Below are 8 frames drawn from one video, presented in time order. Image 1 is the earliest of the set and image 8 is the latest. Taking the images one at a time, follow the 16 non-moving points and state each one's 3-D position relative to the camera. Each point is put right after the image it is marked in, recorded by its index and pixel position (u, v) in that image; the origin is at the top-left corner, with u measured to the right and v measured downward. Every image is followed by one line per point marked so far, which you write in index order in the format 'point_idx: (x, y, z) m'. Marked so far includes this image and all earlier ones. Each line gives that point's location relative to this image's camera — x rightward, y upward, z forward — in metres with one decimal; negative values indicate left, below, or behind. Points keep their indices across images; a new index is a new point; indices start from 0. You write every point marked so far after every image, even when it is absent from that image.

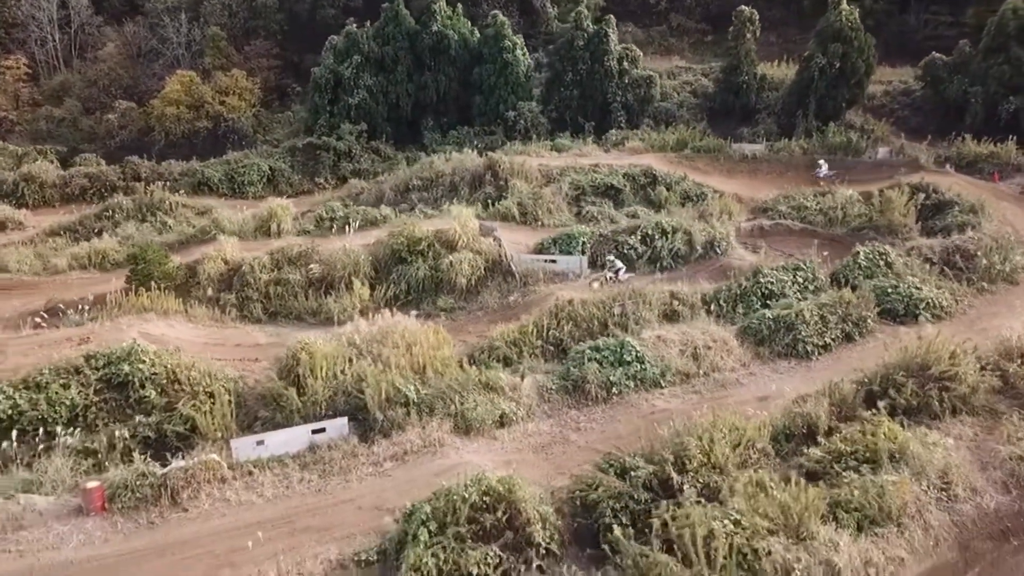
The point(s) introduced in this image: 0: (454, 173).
0: (-1.5, +2.9, +19.6) m
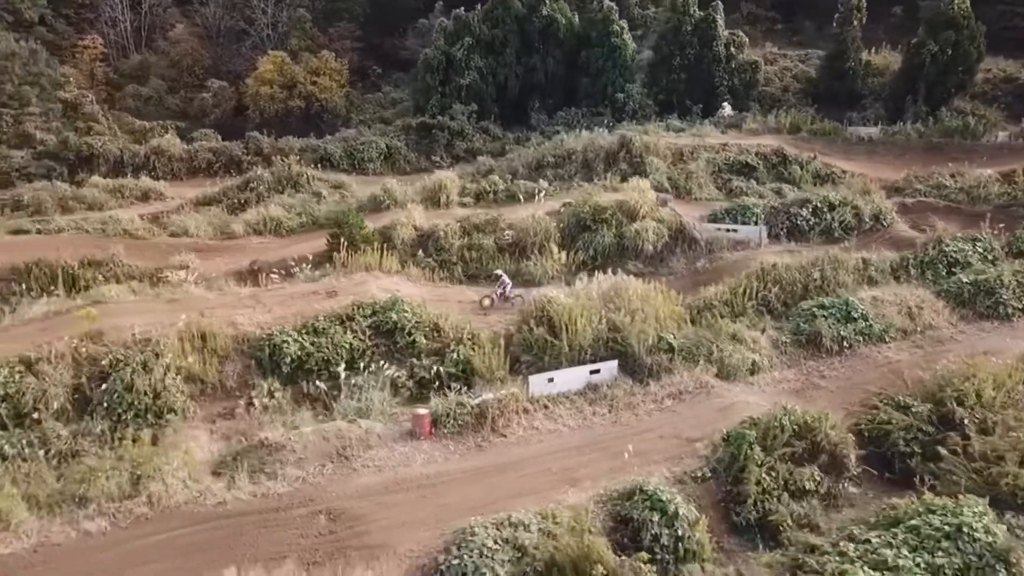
0: (+1.9, +3.5, +20.5) m
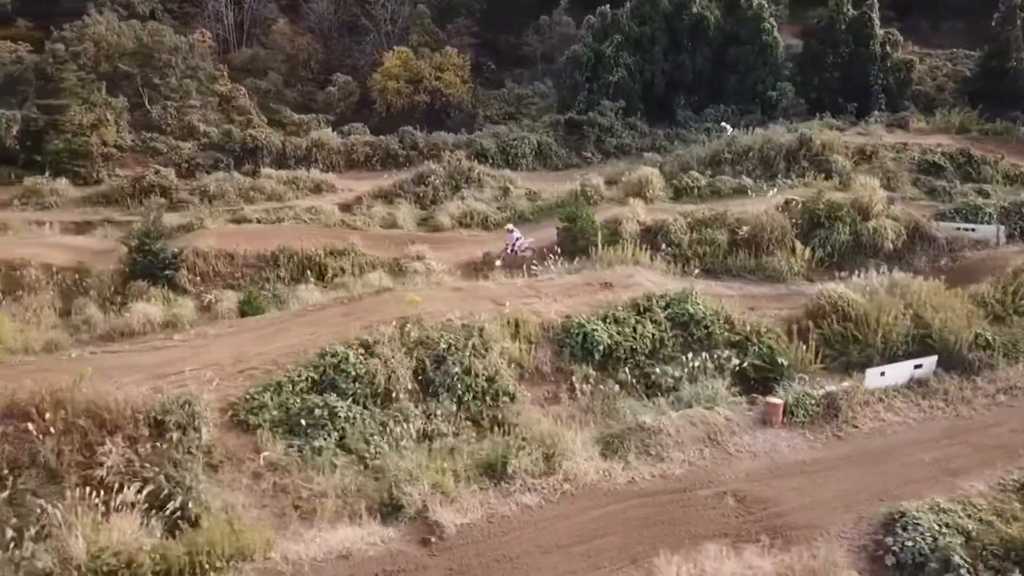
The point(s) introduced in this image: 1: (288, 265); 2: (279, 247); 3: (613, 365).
0: (+6.5, +3.6, +20.6) m
1: (-4.3, +0.3, +14.5) m
2: (-4.5, +0.8, +15.1) m
3: (+1.3, -1.0, +10.7) m
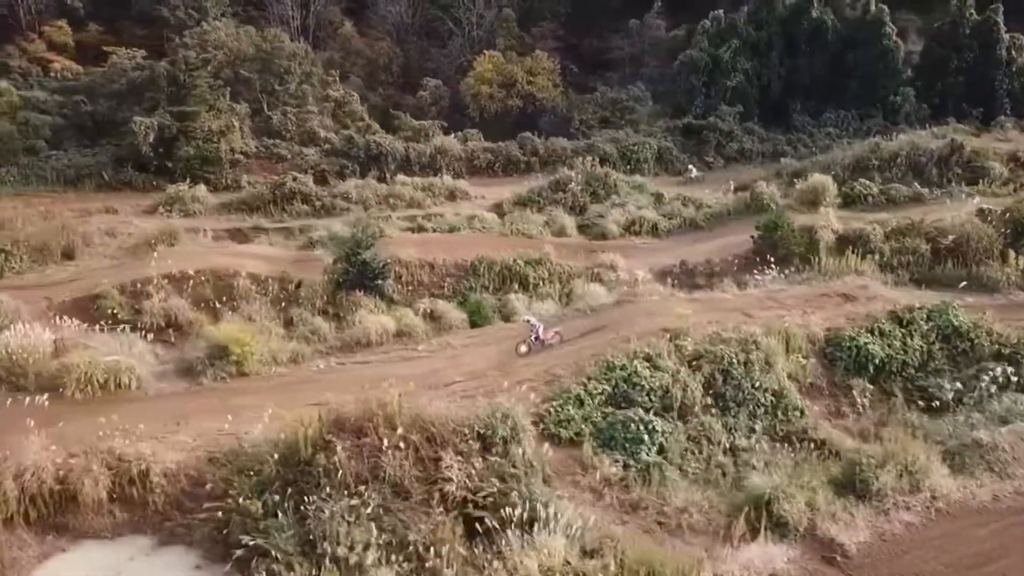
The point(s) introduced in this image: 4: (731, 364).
0: (+10.3, +3.5, +20.6) m
1: (-0.6, +0.2, +14.6) m
2: (-0.7, +0.6, +15.2) m
3: (+5.0, -1.2, +10.7) m
4: (+2.7, -1.0, +10.2) m
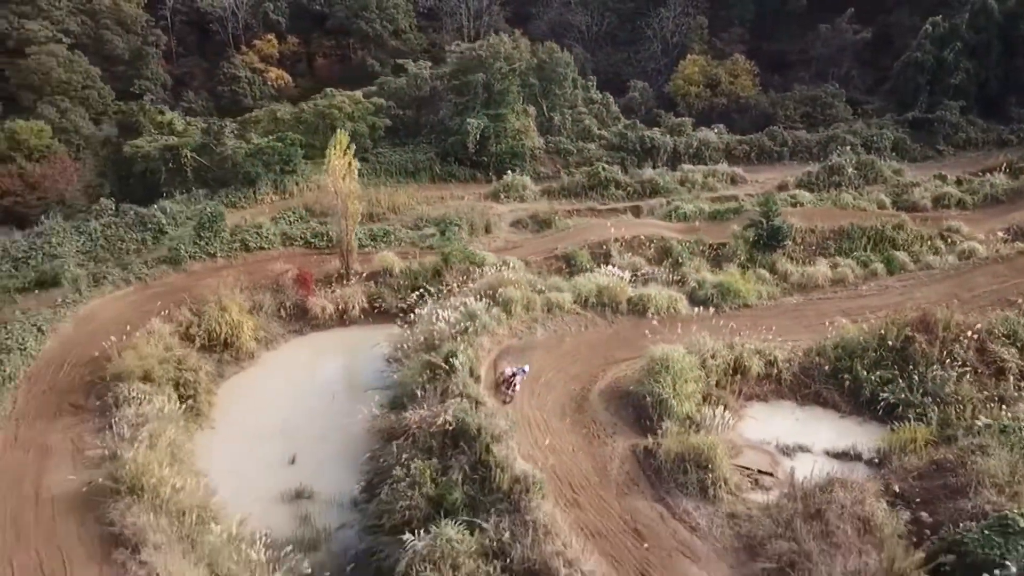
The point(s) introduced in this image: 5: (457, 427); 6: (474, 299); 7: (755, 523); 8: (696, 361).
0: (+19.3, +4.4, +23.9) m
1: (+8.1, +1.1, +18.5) m
2: (+8.0, +1.5, +19.1) m
3: (+13.5, -0.3, +14.4) m
4: (+11.2, 0.0, +14.0) m
5: (-0.7, -1.8, +10.3) m
6: (-0.7, -0.2, +14.5) m
7: (+2.7, -2.6, +8.8) m
8: (+2.9, -1.1, +12.5) m
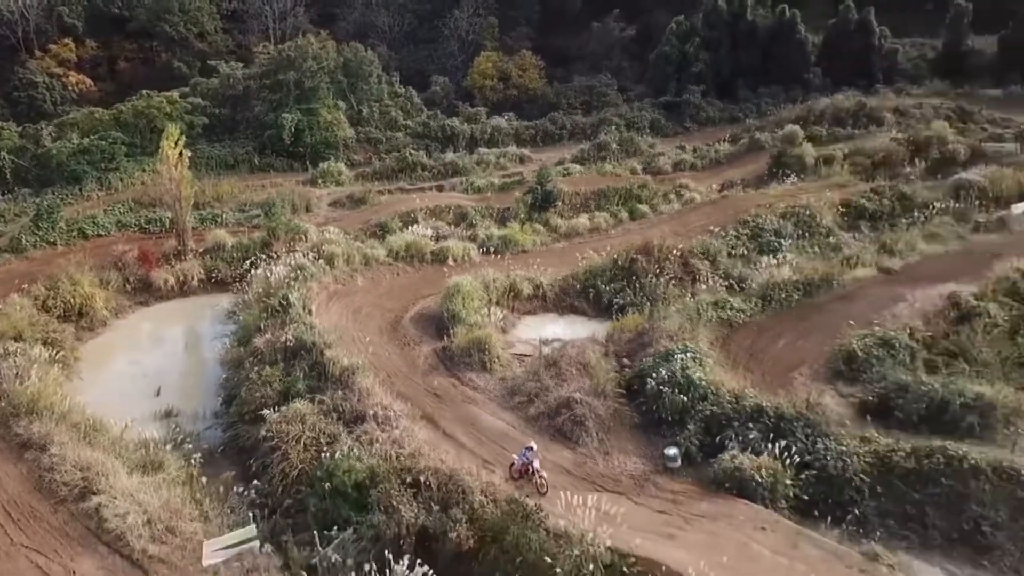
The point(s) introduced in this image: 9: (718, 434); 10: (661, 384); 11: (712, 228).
0: (+12.5, +6.8, +30.8) m
1: (+3.0, +2.6, +23.2) m
2: (+2.8, +3.0, +23.8) m
3: (+9.3, +1.7, +20.3) m
4: (+7.1, +1.7, +19.5) m
5: (-3.6, -0.9, +13.4) m
6: (-4.6, +0.7, +17.5) m
7: (+0.1, -1.4, +12.7) m
8: (-0.6, 0.0, +16.3) m
9: (+2.7, -1.9, +10.5) m
10: (+2.1, -1.4, +11.4) m
11: (+4.9, +1.4, +19.6) m
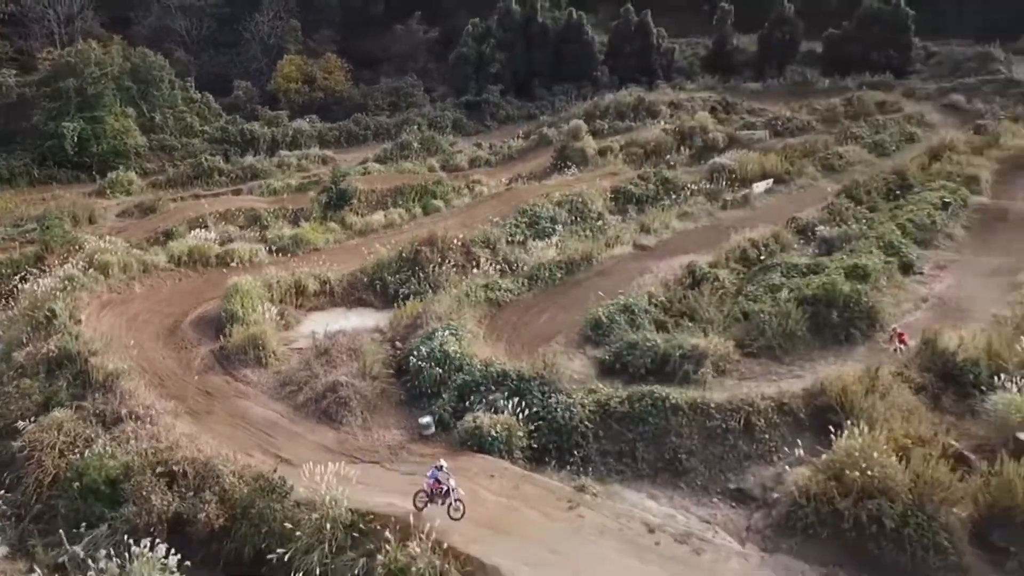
0: (+4.6, +7.5, +33.2) m
1: (-3.0, +2.8, +24.0) m
2: (-3.4, +3.2, +24.5) m
3: (+3.7, +2.3, +22.4) m
4: (+1.7, +2.2, +21.1) m
5: (-7.4, -1.1, +13.1) m
6: (-9.3, +0.4, +17.0) m
7: (-3.7, -1.3, +13.1) m
8: (-5.1, +0.1, +16.5) m
9: (-0.6, -1.6, +11.5) m
10: (-1.4, -1.1, +12.3) m
11: (-0.4, +1.8, +20.8) m
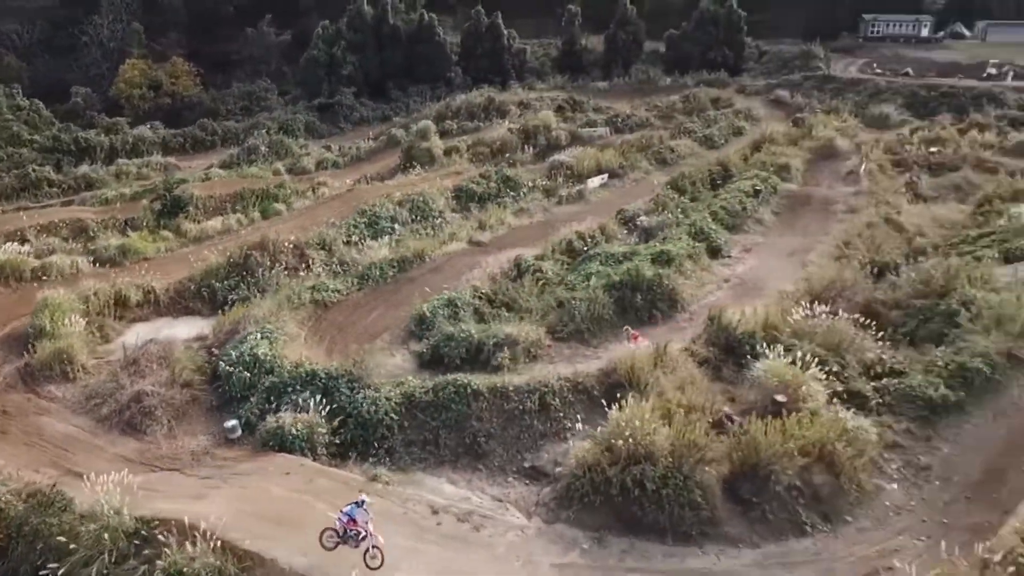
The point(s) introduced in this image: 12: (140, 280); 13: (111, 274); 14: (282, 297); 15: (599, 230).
0: (-1.6, +7.6, +33.7) m
1: (-7.6, +2.6, +23.5) m
2: (-8.1, +3.0, +24.0) m
3: (-0.7, +2.5, +22.8) m
4: (-2.5, +2.3, +21.3) m
5: (-10.3, -1.4, +12.2) m
6: (-12.7, 0.0, +15.7) m
7: (-6.6, -1.5, +12.7) m
8: (-8.6, -0.2, +15.8) m
9: (-3.4, -1.6, +11.5) m
10: (-4.3, -1.2, +12.1) m
11: (-4.6, +1.7, +20.7) m
12: (-8.0, +0.2, +17.3) m
13: (-9.1, +0.3, +18.1) m
14: (-4.3, -0.2, +15.2) m
15: (+2.0, +1.3, +18.5) m
